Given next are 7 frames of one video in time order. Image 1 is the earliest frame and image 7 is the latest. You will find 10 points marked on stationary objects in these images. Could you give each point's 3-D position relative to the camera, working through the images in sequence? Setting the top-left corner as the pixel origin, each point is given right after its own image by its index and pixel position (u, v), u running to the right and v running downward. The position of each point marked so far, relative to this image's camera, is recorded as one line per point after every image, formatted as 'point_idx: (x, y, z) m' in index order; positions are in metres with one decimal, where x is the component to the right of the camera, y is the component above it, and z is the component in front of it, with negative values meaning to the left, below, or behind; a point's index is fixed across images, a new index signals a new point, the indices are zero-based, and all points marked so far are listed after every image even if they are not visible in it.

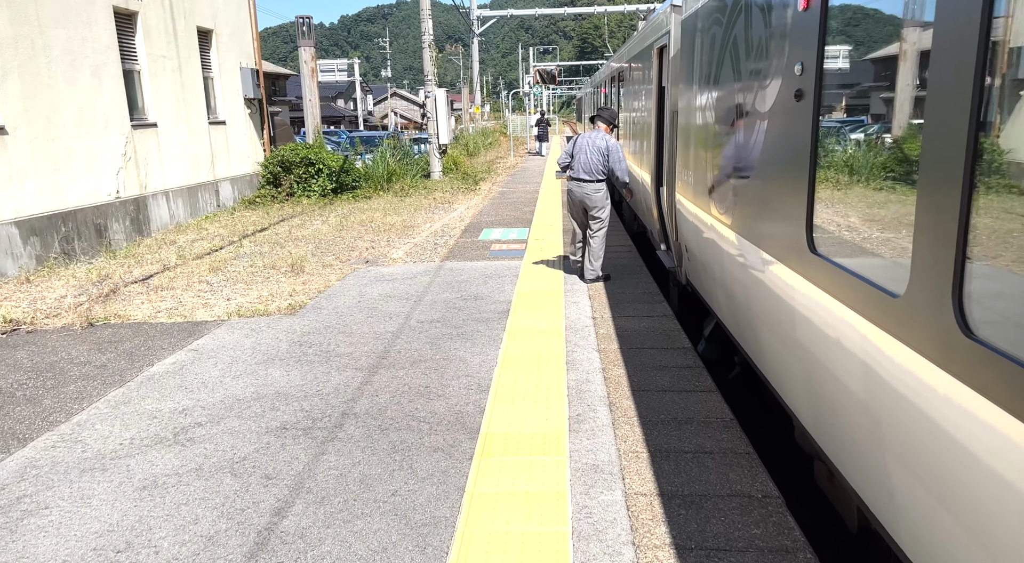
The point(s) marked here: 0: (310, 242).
0: (-2.5, +0.5, +10.2) m
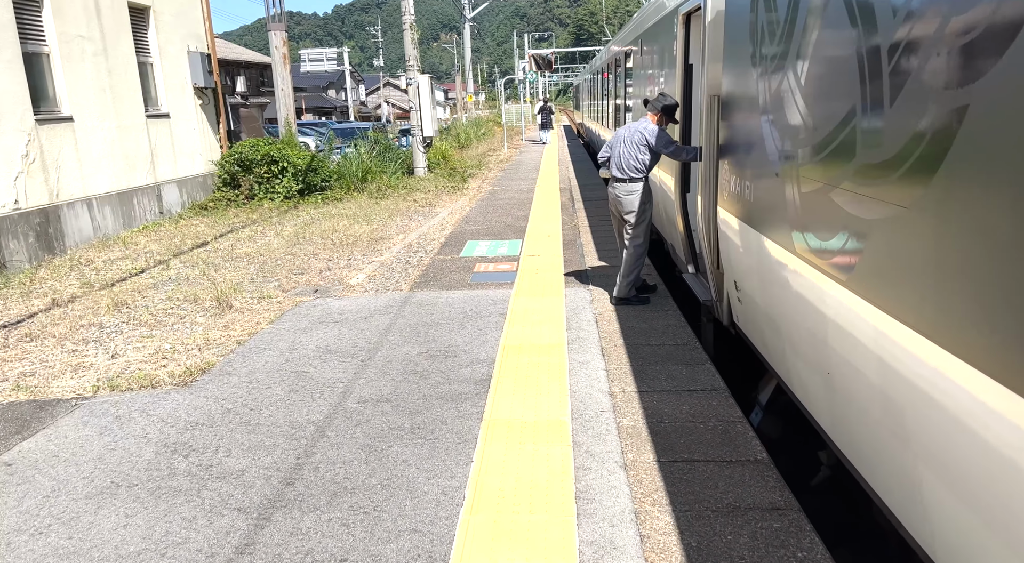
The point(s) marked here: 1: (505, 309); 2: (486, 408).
0: (-2.6, +0.2, +8.3) m
1: (0.0, -0.2, +6.3) m
2: (-0.1, -0.6, +4.2) m
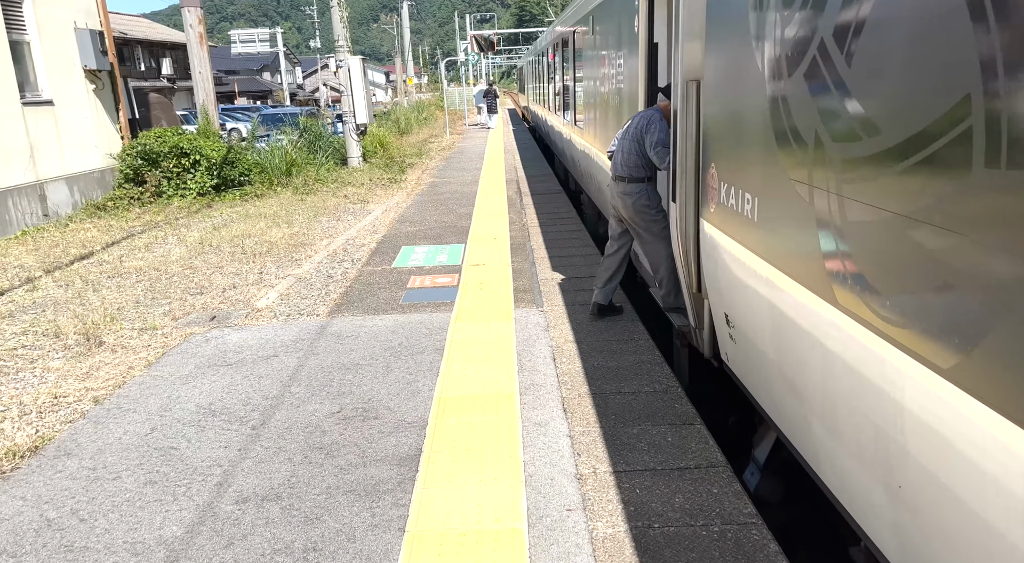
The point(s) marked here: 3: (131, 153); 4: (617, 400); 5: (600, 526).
0: (-3.1, 0.0, +7.0) m
1: (-0.4, -0.4, +5.2) m
2: (-0.4, -0.8, +3.1) m
3: (-5.2, +1.7, +11.2) m
4: (+0.5, -0.6, +4.1) m
5: (+0.3, -0.9, +2.9) m
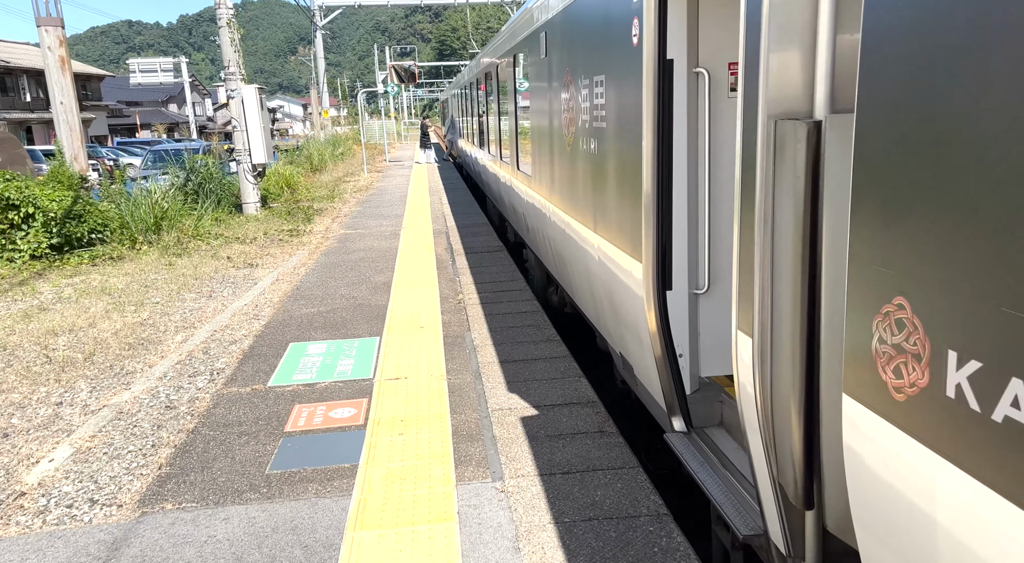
0: (-3.5, -0.7, +4.4) m
1: (-0.6, -1.0, +2.8) m
2: (-0.4, -1.4, +0.7) m
3: (-5.9, +0.8, +8.5) m
4: (+0.4, -1.2, +1.8) m
5: (+0.3, -1.4, +0.6) m
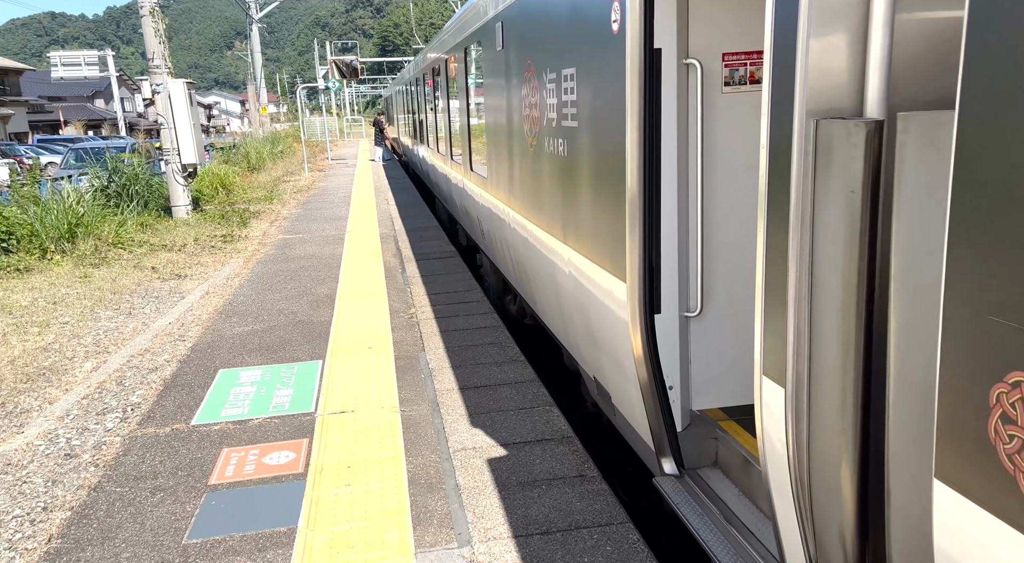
0: (-3.6, -0.9, +3.6) m
1: (-0.7, -1.1, +2.2) m
2: (-0.3, -1.5, +0.1) m
3: (-6.3, +0.6, +7.5) m
4: (+0.4, -1.3, +1.2) m
5: (+0.4, -1.5, +0.1) m
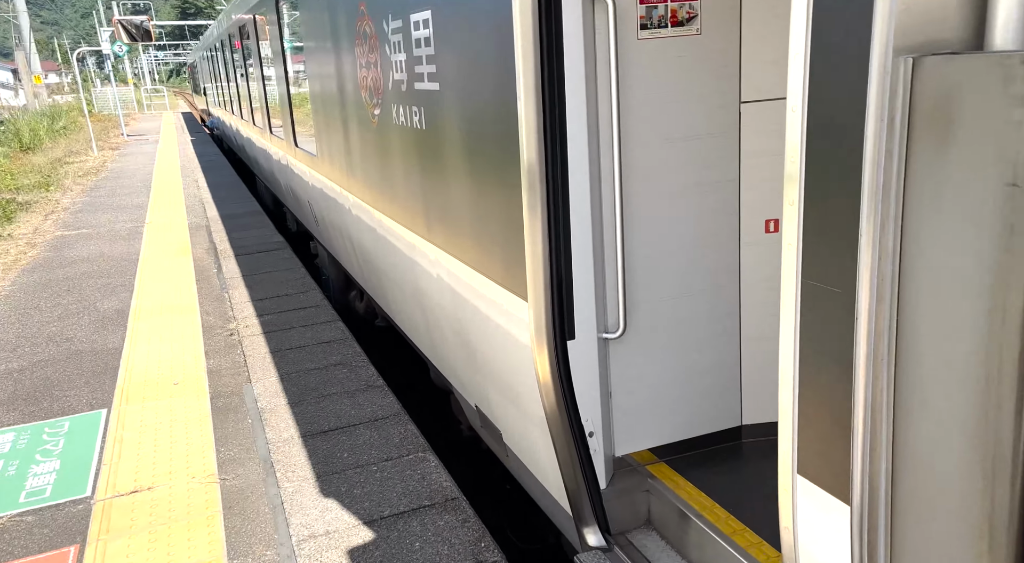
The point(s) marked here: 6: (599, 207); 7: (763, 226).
0: (-3.9, -1.2, +1.8) m
1: (-0.7, -1.3, +1.1) m
2: (+0.1, -1.7, -0.9) m
3: (-7.4, +0.3, +5.1) m
4: (+0.5, -1.4, +0.4) m
5: (+0.8, -1.7, -0.8) m
6: (+0.3, +0.2, +2.6) m
7: (+0.9, +0.2, +2.9) m
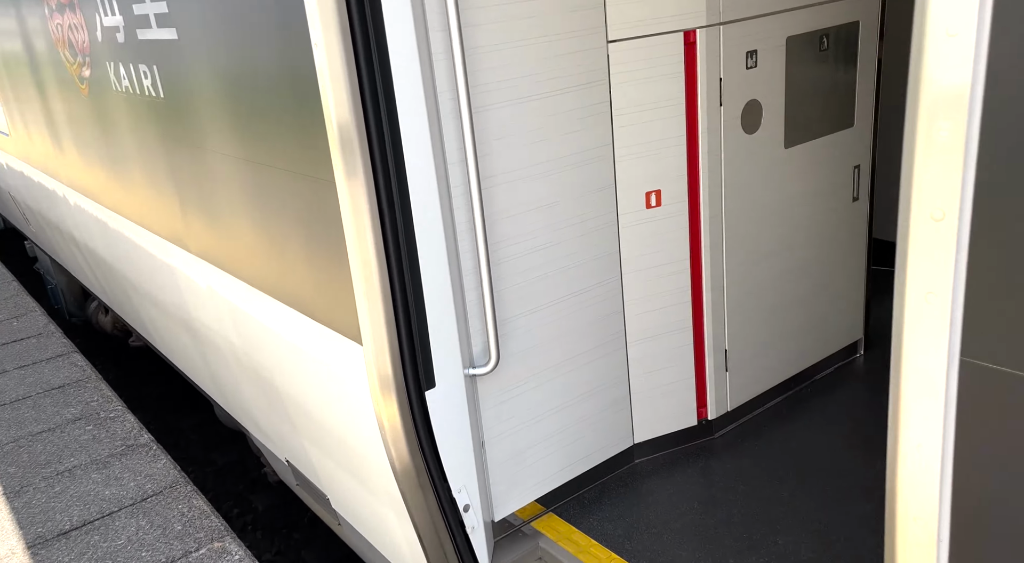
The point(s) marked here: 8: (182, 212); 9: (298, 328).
0: (-3.8, -1.7, 0.0) m
1: (-0.5, -1.5, +0.2) m
2: (+0.9, -2.0, -1.4) m
3: (-8.2, -0.5, +2.0) m
4: (+0.9, -1.5, -0.1) m
5: (+1.5, -1.8, -1.1) m
6: (-0.1, +0.2, +1.9) m
7: (+0.4, +0.2, +2.3) m
8: (-1.1, +0.2, +2.6) m
9: (-0.5, -0.1, +2.1) m
